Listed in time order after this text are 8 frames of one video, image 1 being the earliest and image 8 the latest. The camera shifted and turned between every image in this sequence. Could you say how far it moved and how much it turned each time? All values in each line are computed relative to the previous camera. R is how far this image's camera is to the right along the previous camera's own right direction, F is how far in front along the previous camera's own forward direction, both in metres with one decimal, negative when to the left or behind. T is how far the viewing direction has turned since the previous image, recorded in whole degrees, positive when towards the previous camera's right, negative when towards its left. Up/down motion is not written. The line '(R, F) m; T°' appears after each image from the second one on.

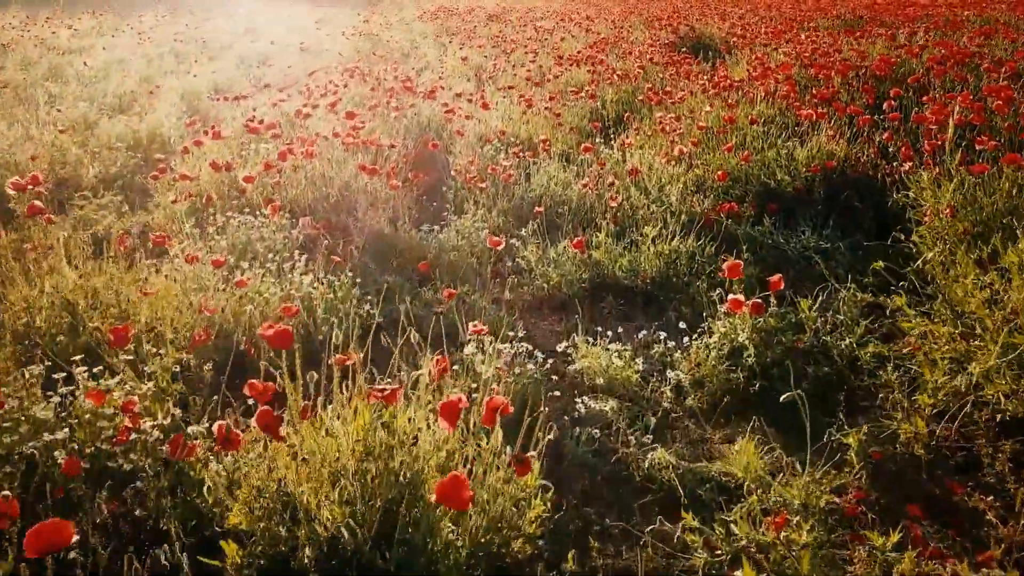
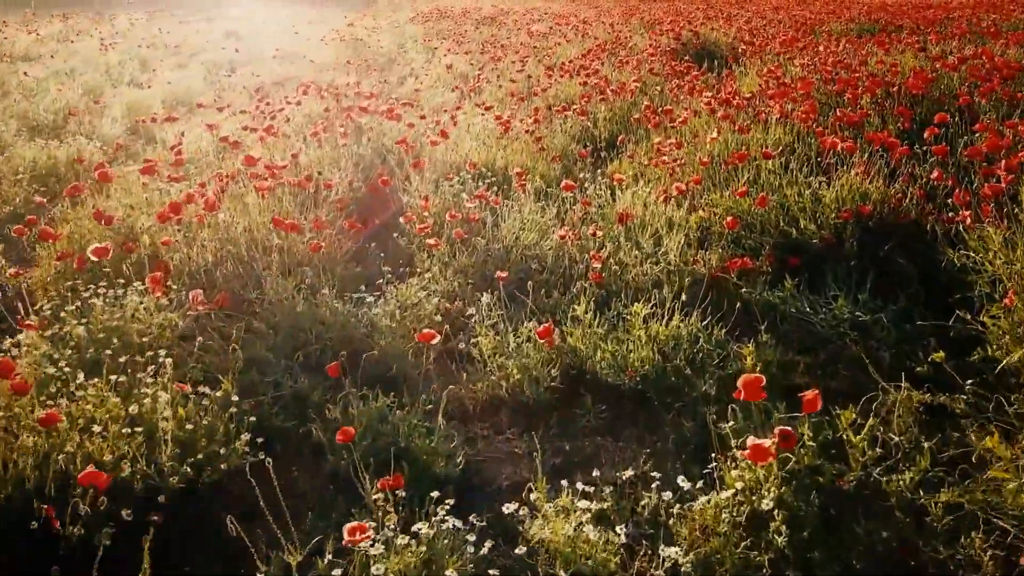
(+0.2, +0.7) m; 0°
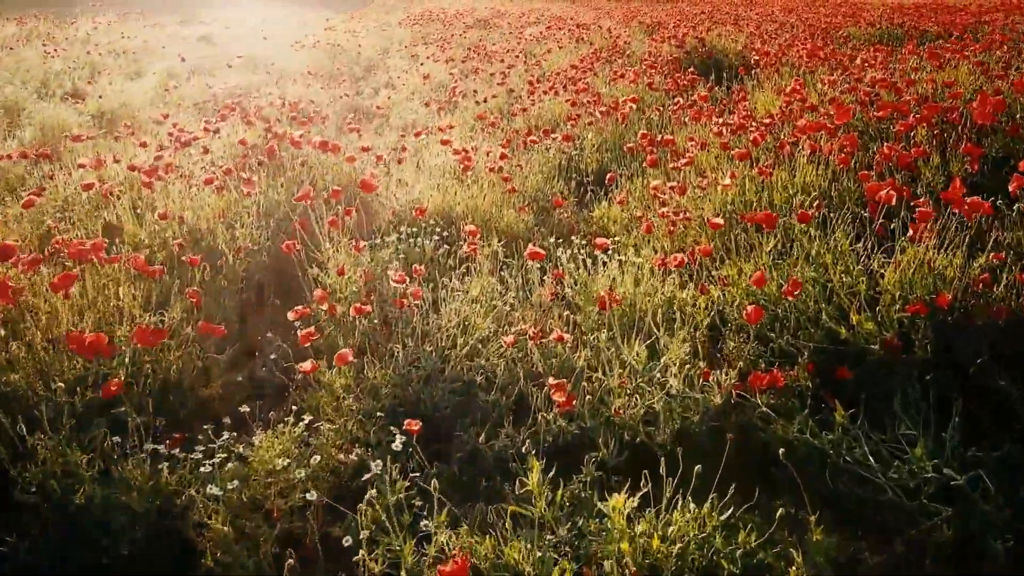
(+0.2, +0.9) m; 0°
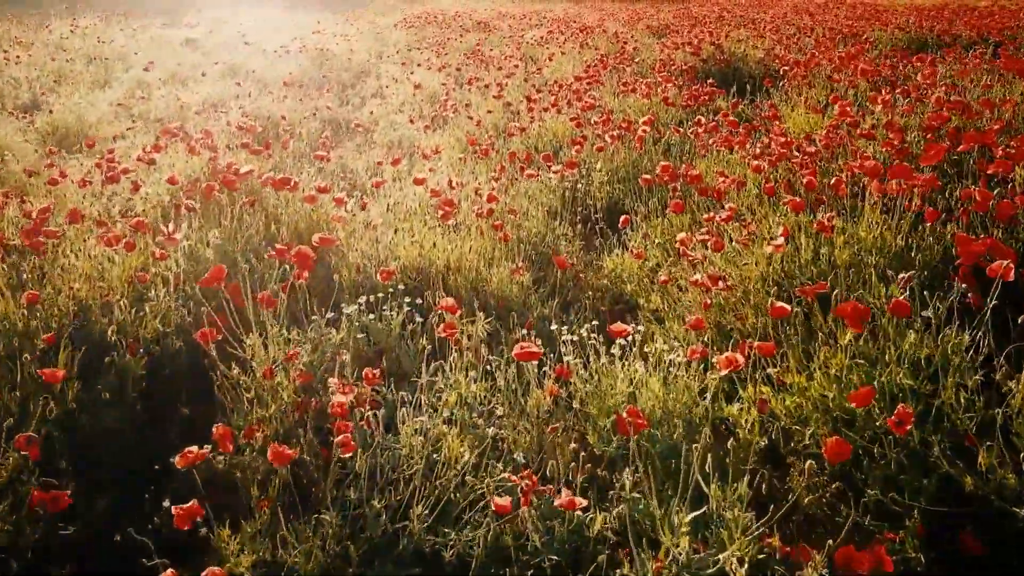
(0.0, +0.7) m; 0°
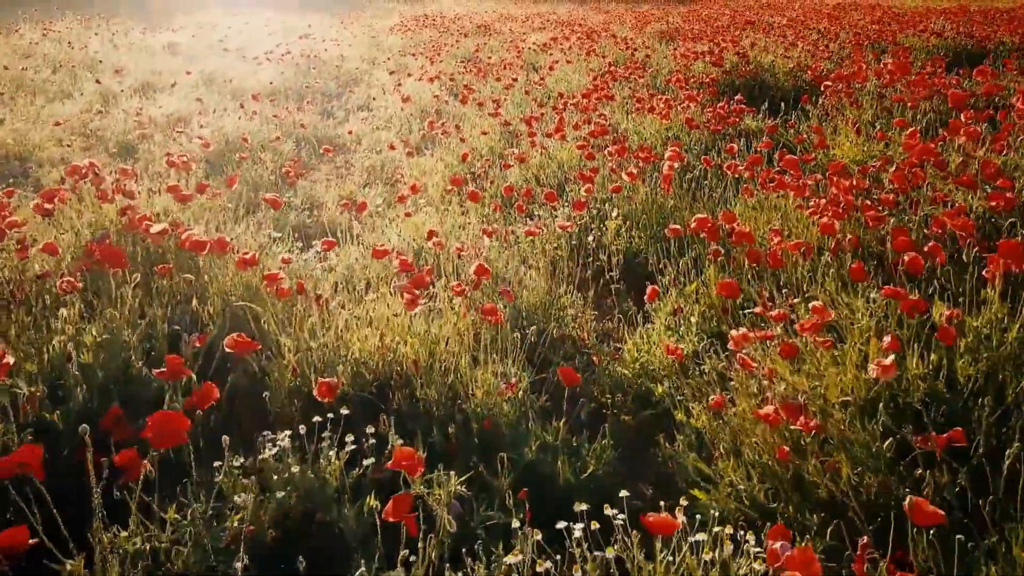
(0.0, +0.8) m; 0°
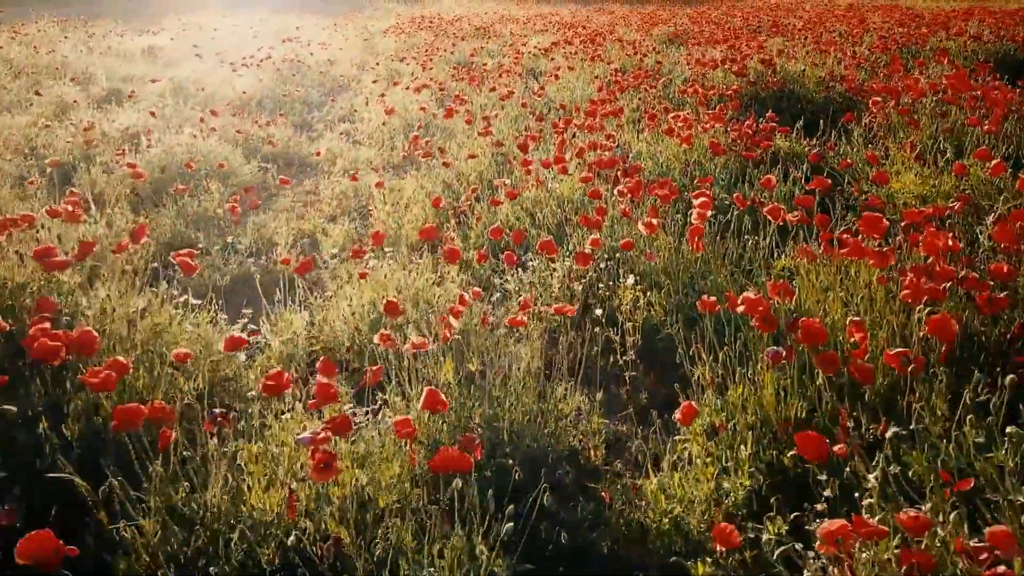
(+0.1, +0.8) m; 0°
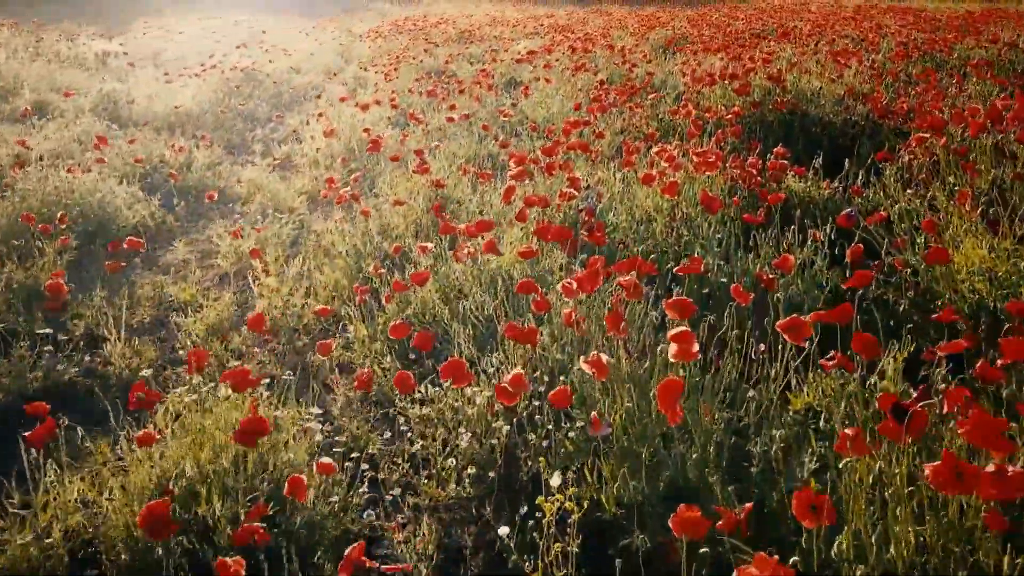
(+0.3, +1.0) m; 0°
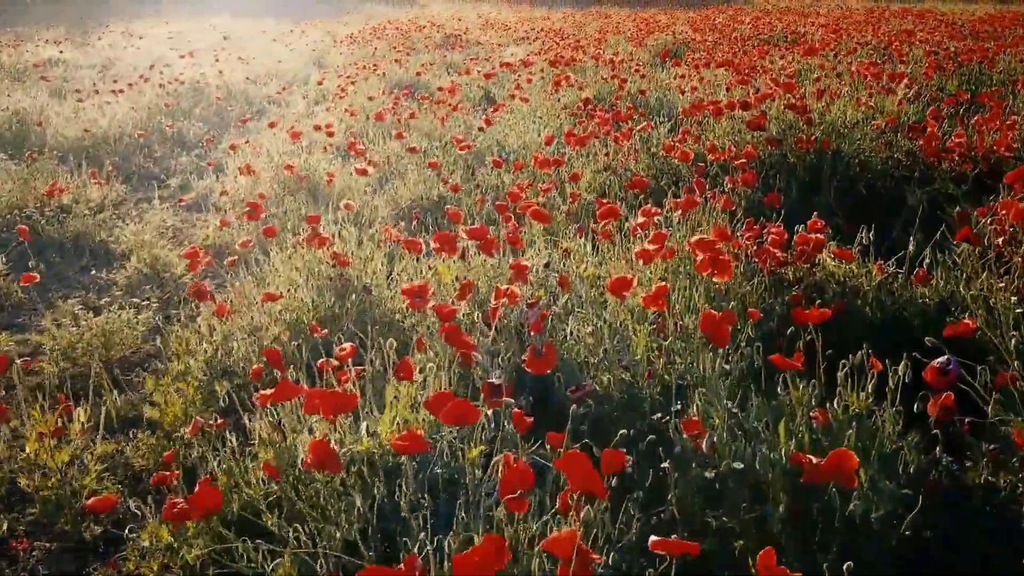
(+0.3, +1.0) m; 0°
